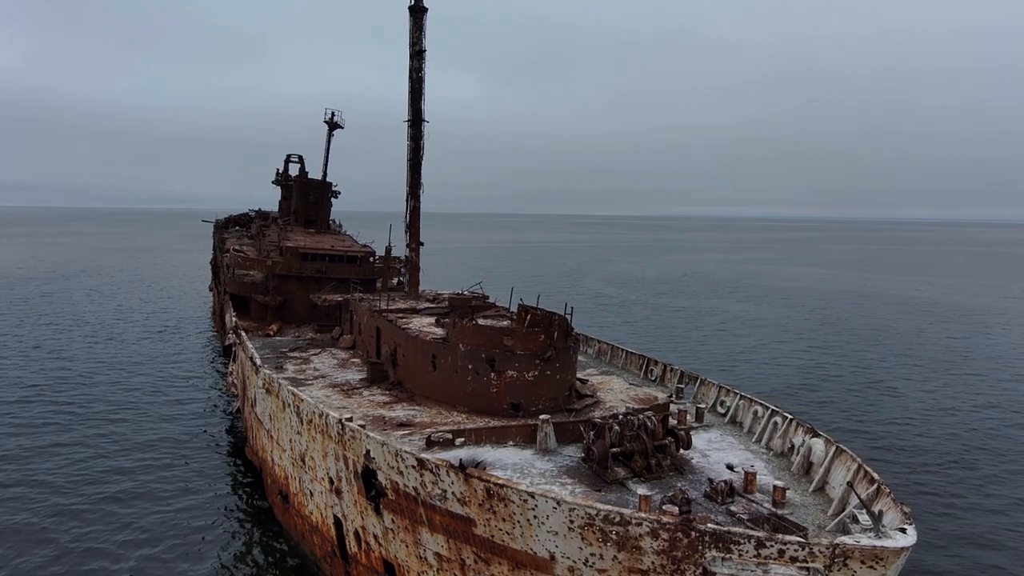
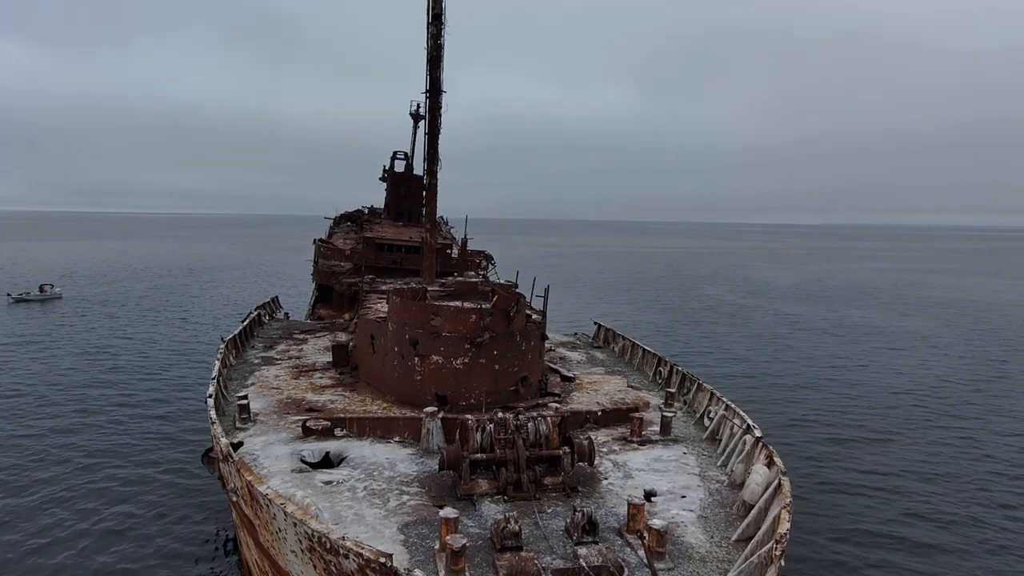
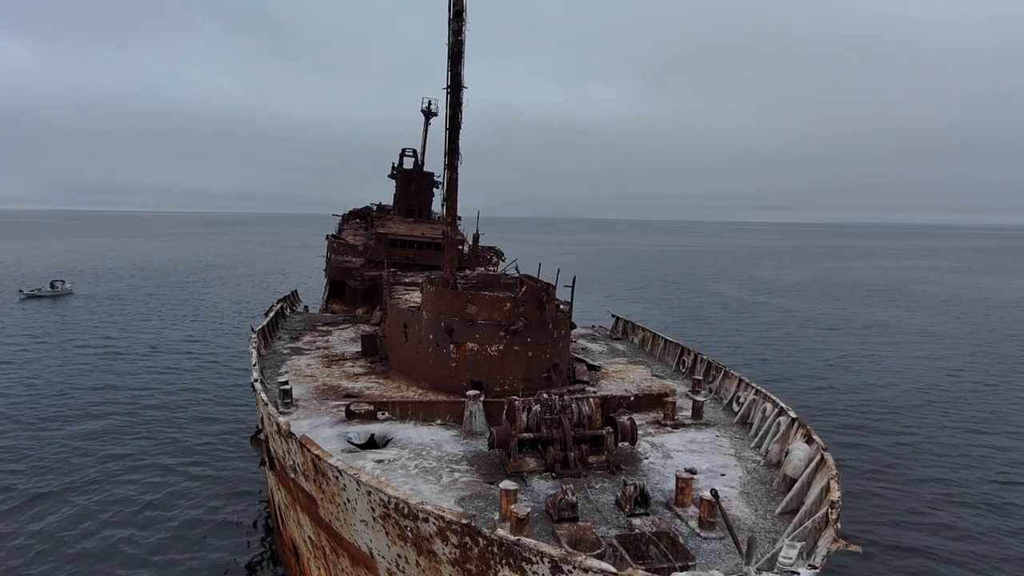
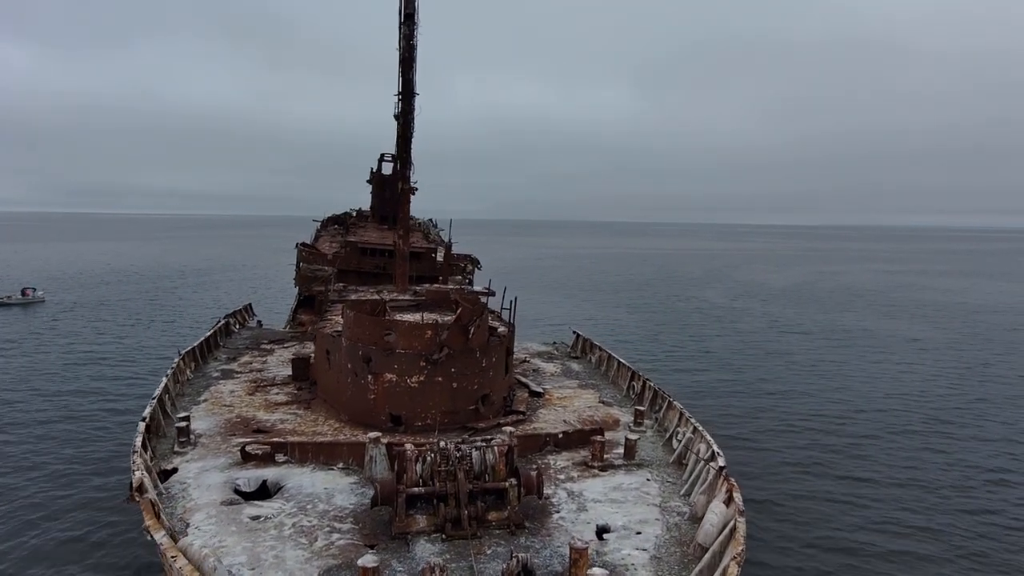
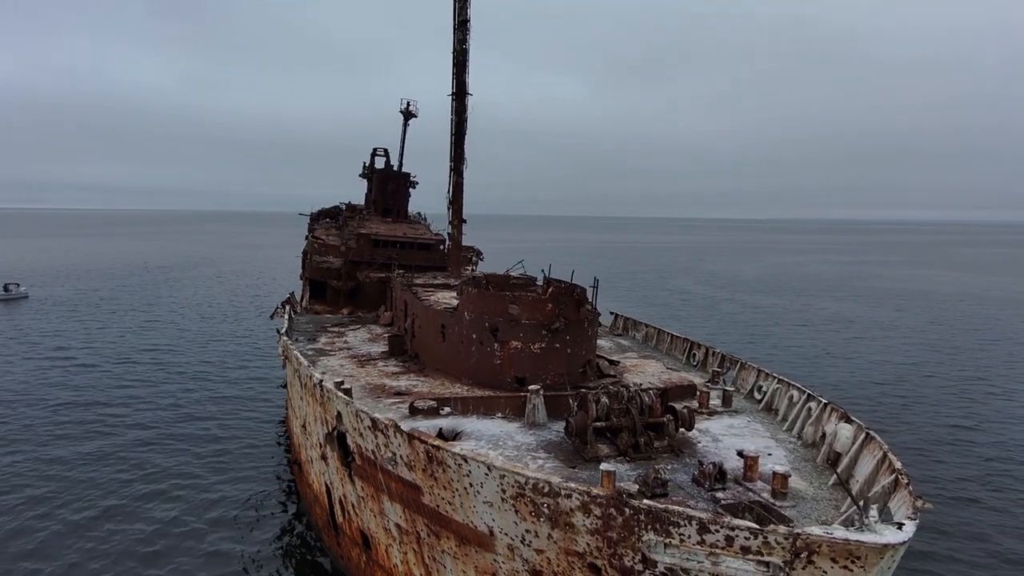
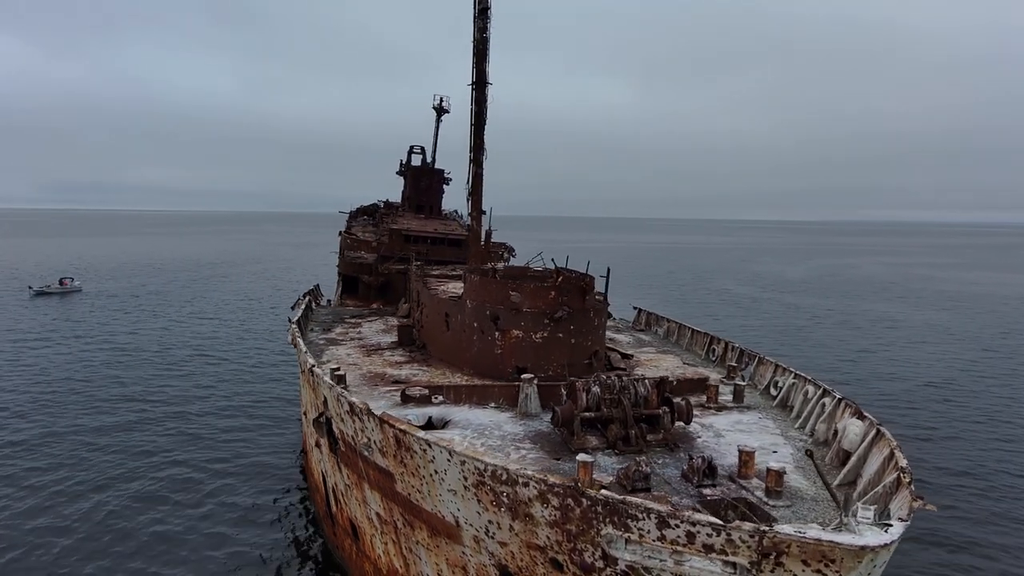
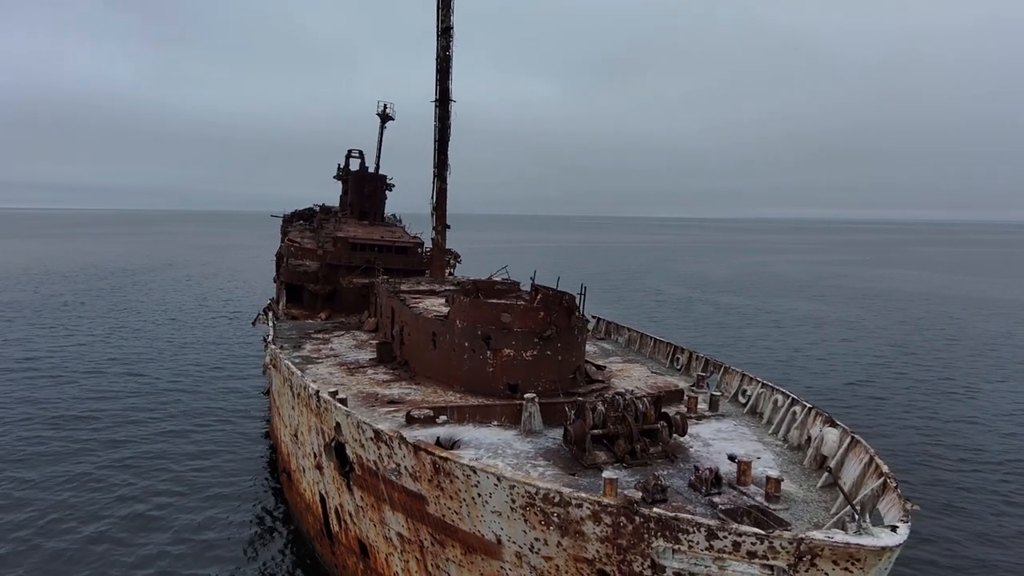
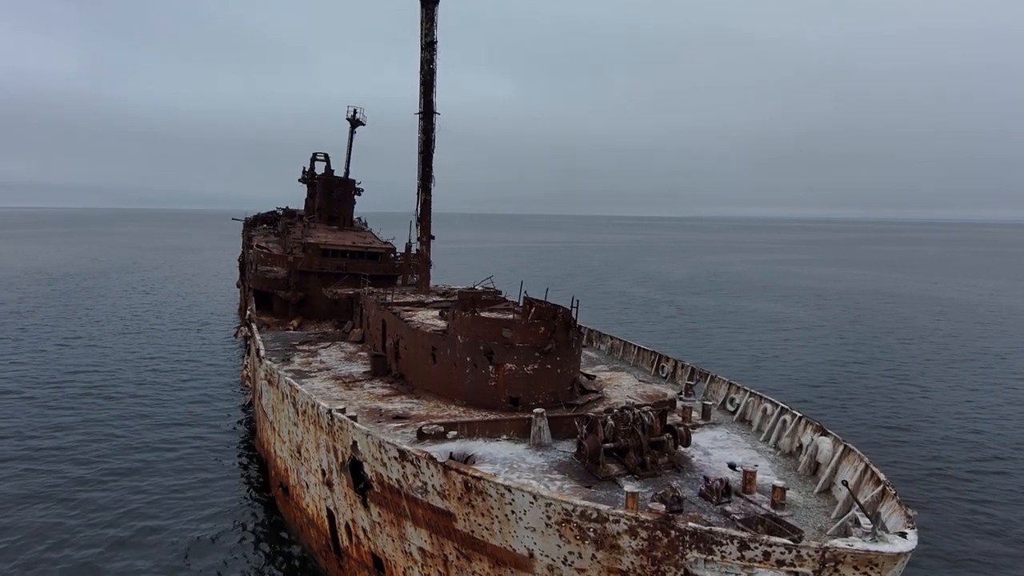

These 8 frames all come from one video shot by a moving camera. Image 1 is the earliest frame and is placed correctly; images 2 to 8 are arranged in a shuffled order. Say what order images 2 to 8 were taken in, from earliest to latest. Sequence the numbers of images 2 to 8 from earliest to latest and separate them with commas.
8, 7, 5, 6, 3, 2, 4
